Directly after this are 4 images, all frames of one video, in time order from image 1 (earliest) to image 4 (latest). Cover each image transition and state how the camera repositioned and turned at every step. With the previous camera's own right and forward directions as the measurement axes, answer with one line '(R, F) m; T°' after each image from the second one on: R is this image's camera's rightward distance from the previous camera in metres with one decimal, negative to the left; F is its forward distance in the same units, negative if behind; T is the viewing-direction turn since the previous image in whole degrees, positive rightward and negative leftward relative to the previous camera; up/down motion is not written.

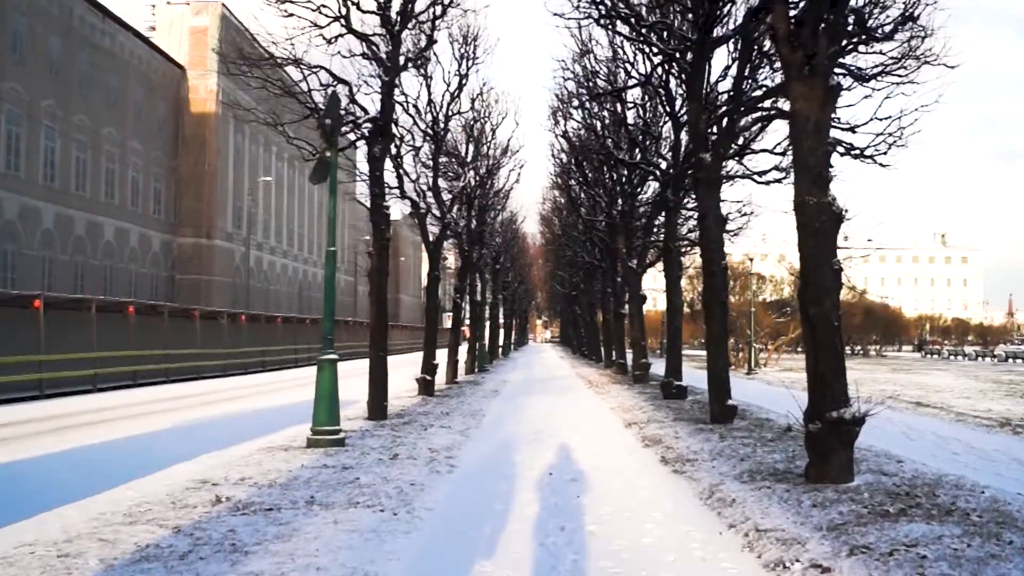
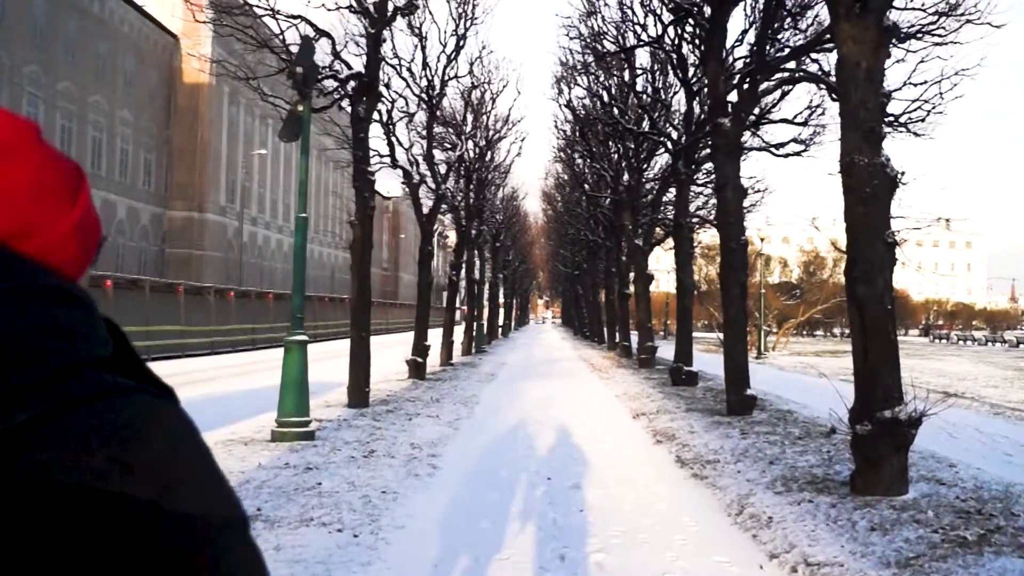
(+0.1, +1.5) m; 0°
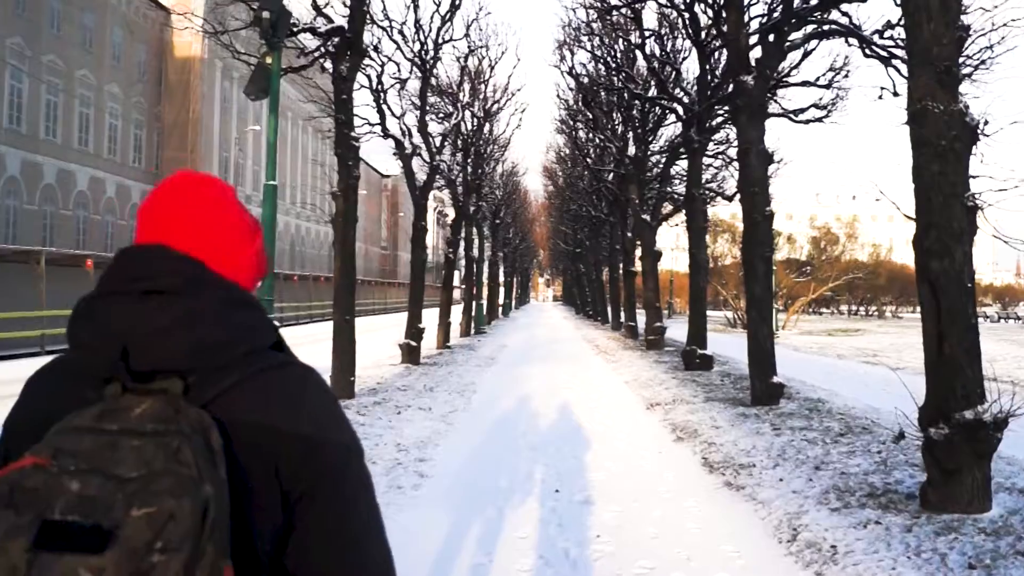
(0.0, +1.4) m; 0°
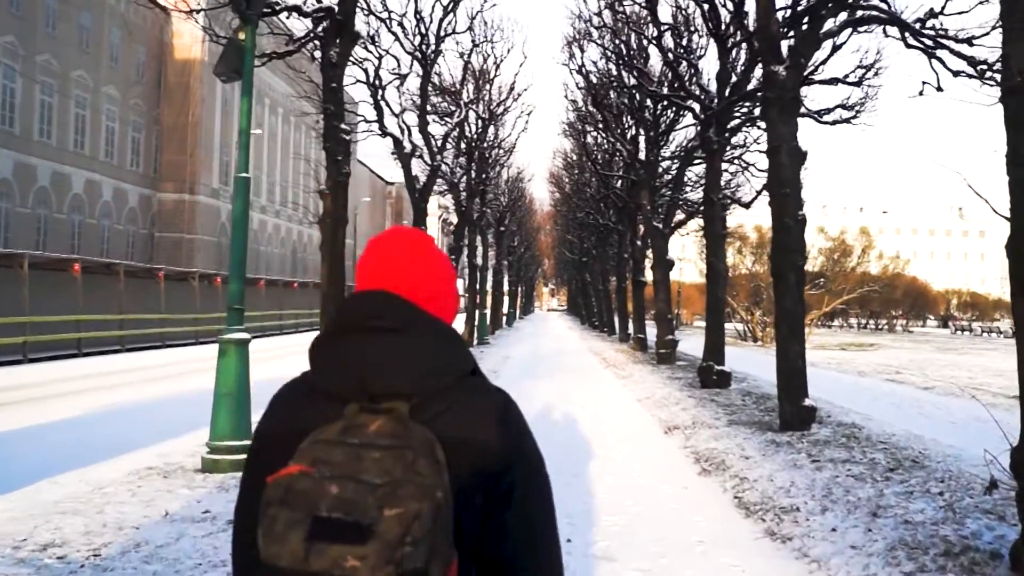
(0.0, +1.2) m; 0°
